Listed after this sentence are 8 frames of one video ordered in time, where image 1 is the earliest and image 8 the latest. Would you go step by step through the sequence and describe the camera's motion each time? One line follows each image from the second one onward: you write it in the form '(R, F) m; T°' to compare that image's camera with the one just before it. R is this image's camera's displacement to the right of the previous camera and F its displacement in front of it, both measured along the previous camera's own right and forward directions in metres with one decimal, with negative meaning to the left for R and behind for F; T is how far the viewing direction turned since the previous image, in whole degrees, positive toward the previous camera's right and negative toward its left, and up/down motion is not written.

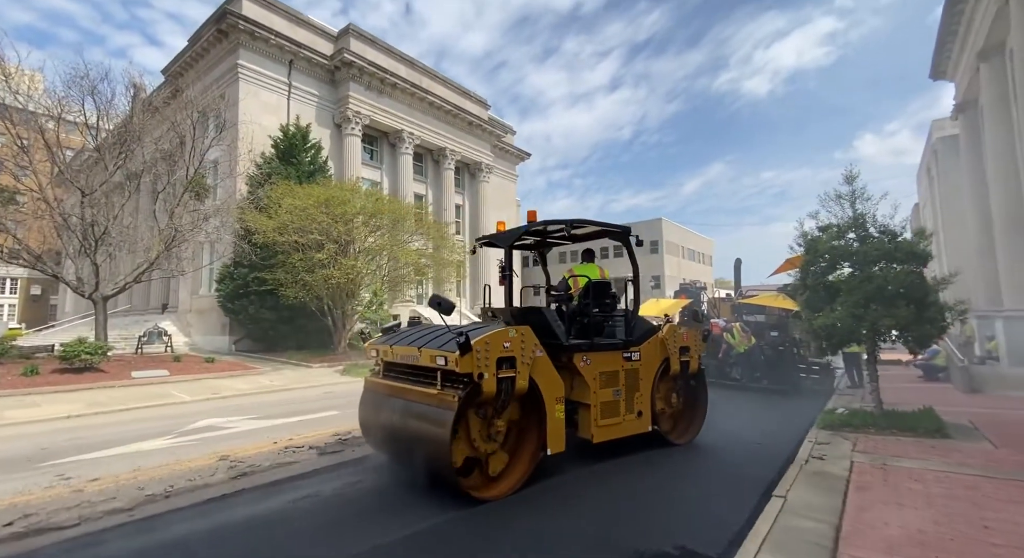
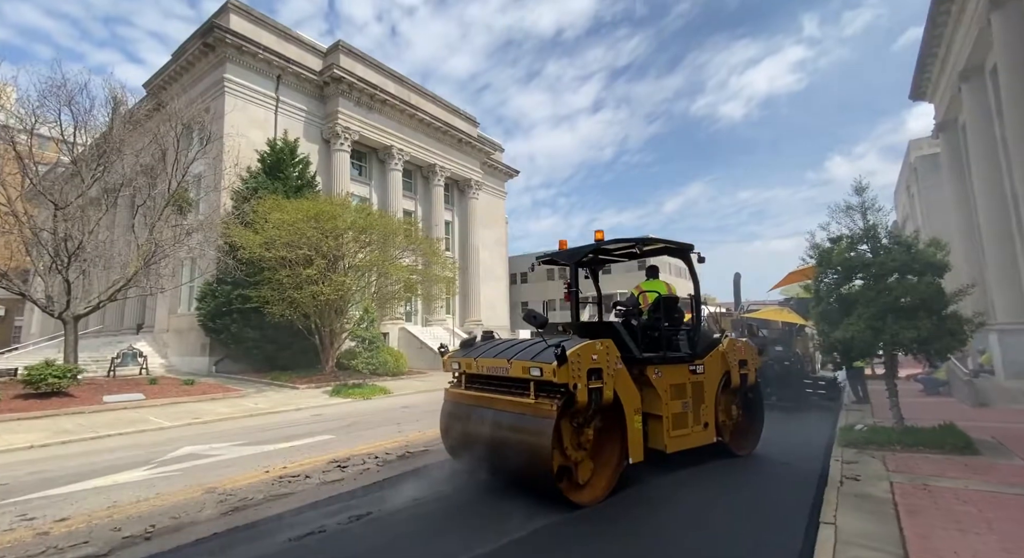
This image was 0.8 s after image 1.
(-0.4, +0.4) m; +2°
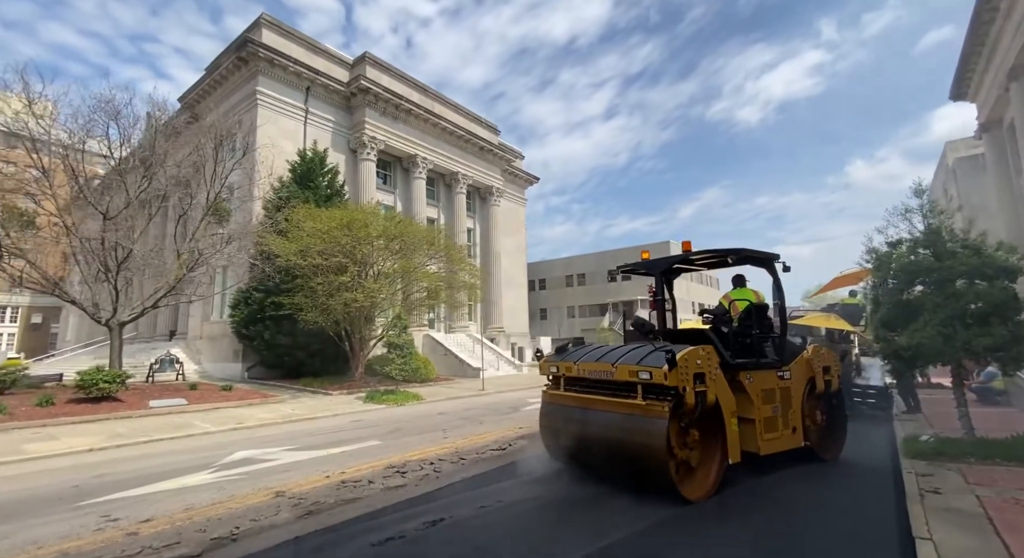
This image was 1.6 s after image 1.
(-0.6, 0.0) m; -2°
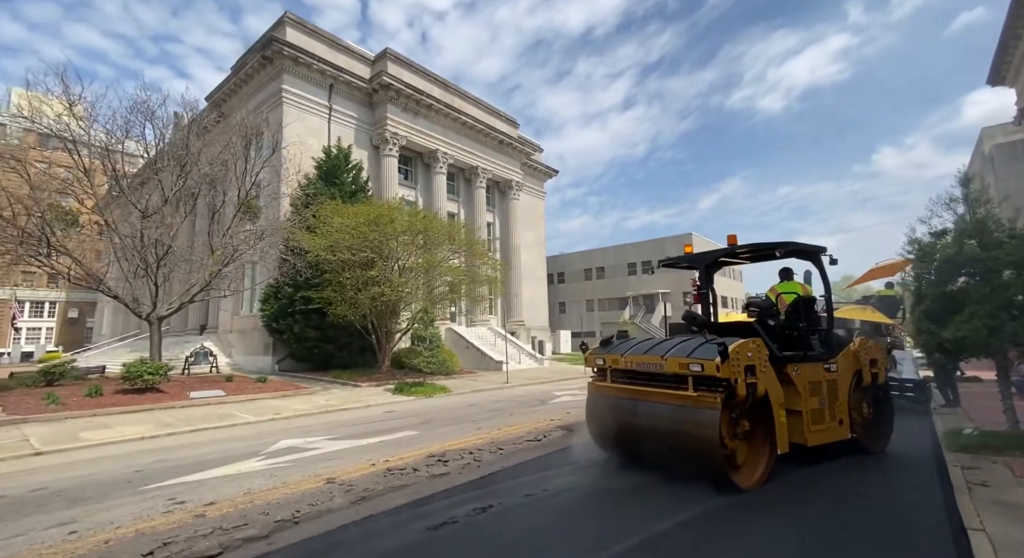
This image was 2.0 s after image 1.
(-0.3, -0.1) m; -2°
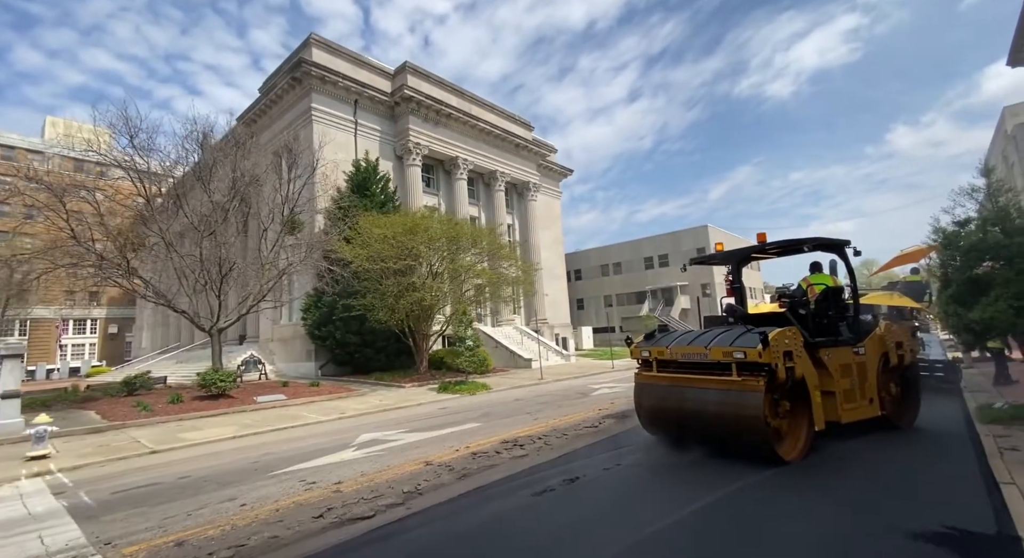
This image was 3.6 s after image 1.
(-0.7, -0.9) m; -1°
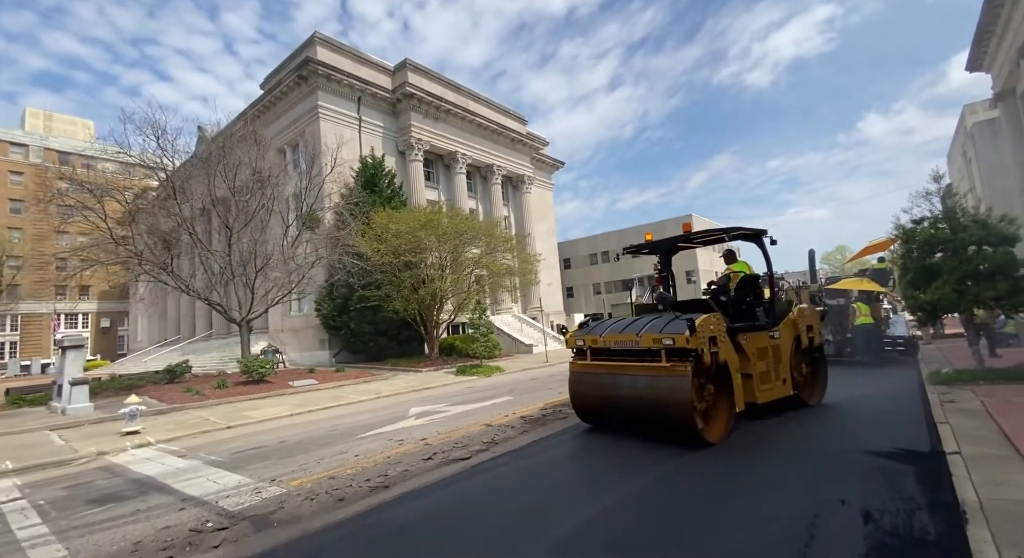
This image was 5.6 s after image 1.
(-1.0, -1.4) m; +2°
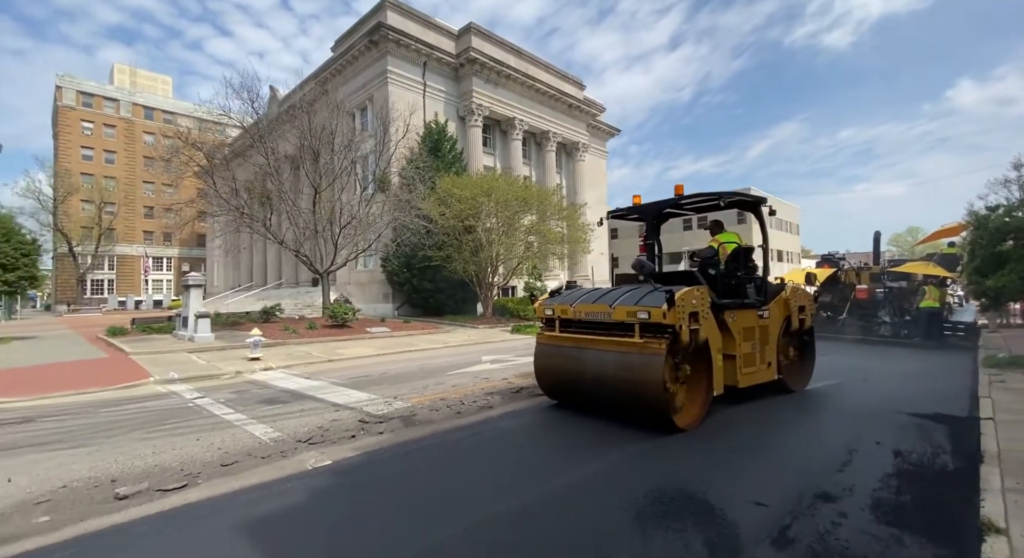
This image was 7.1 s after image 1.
(-0.6, -1.1) m; -5°
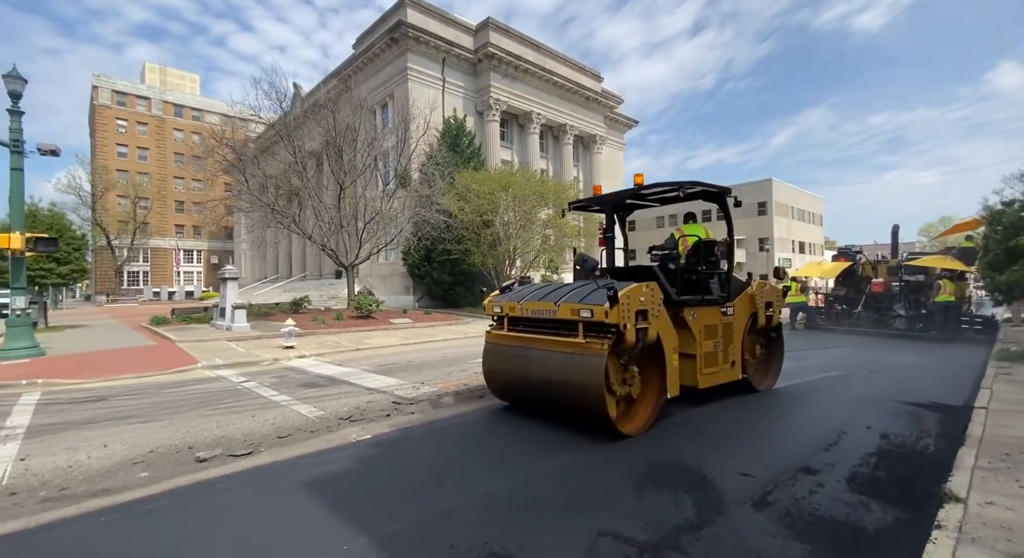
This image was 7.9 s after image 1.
(0.0, -0.6) m; -2°
